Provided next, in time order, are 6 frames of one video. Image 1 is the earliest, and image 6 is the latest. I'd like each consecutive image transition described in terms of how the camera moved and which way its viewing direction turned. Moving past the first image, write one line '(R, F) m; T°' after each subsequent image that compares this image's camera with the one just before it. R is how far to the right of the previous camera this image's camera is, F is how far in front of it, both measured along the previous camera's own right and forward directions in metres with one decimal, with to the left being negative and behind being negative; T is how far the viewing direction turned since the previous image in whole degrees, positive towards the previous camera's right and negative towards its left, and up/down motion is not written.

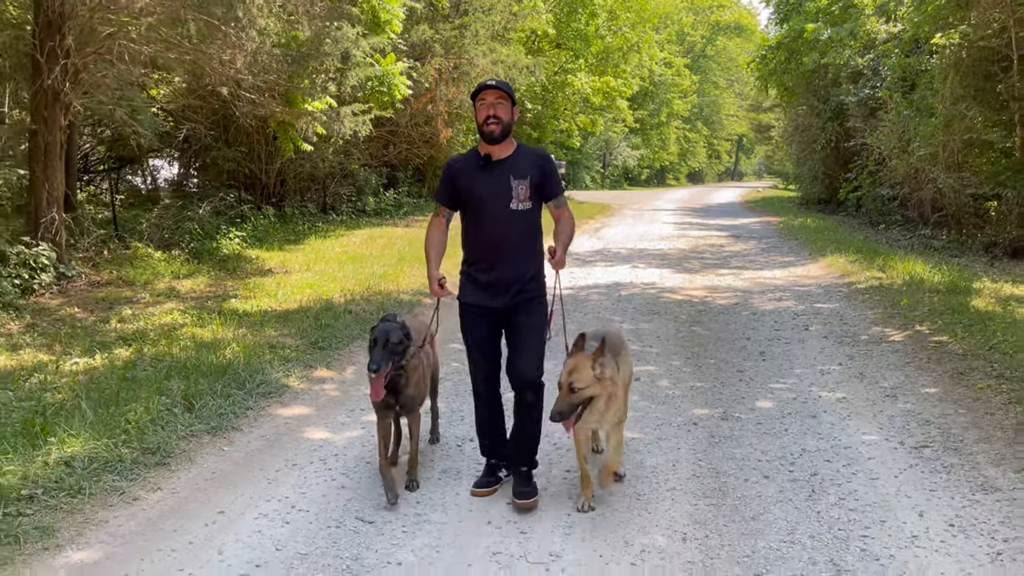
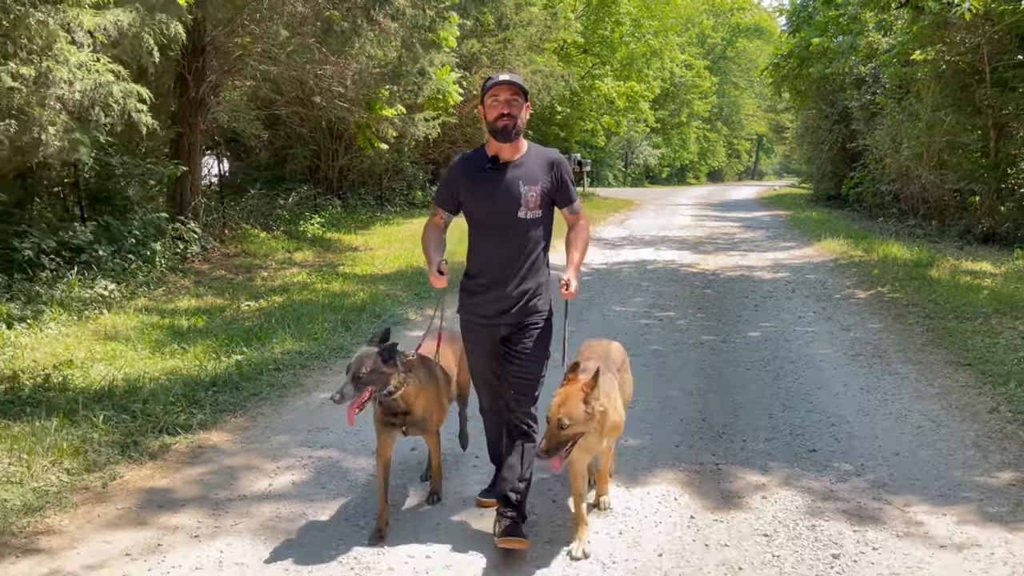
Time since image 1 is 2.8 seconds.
(-0.4, -2.4) m; -1°
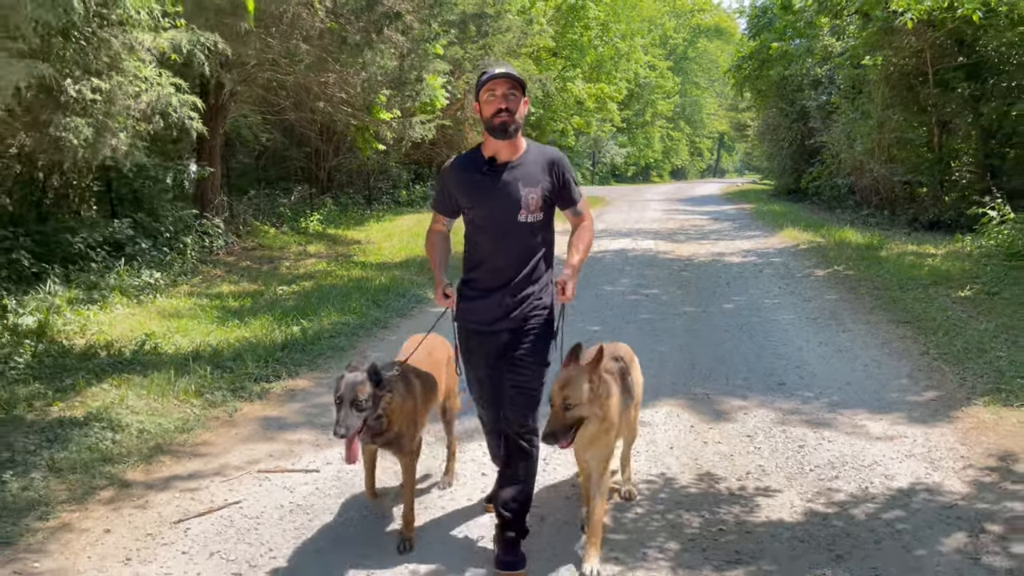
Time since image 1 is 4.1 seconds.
(-0.5, -1.2) m; +2°
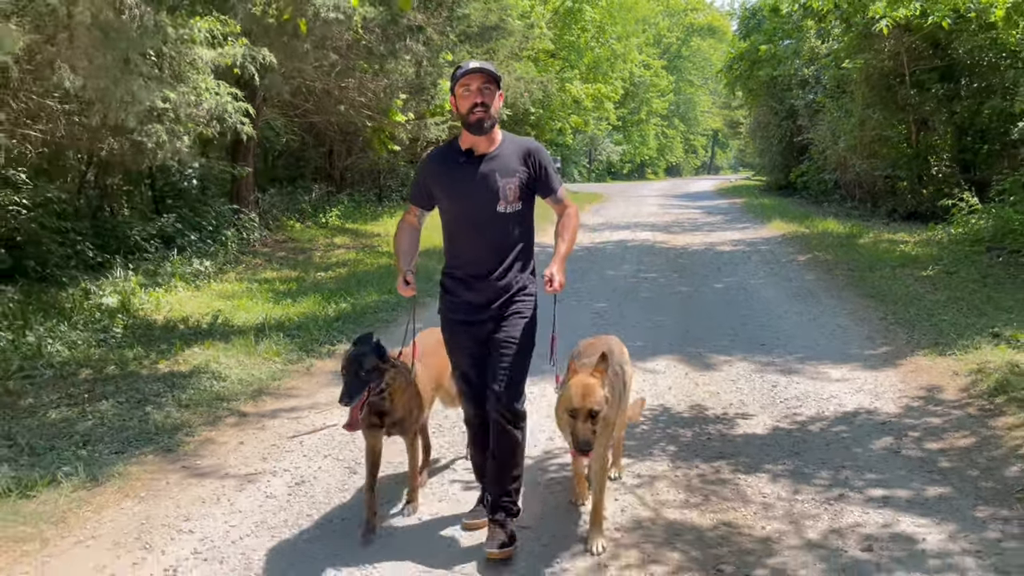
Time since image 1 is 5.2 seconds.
(-0.2, -1.2) m; 0°
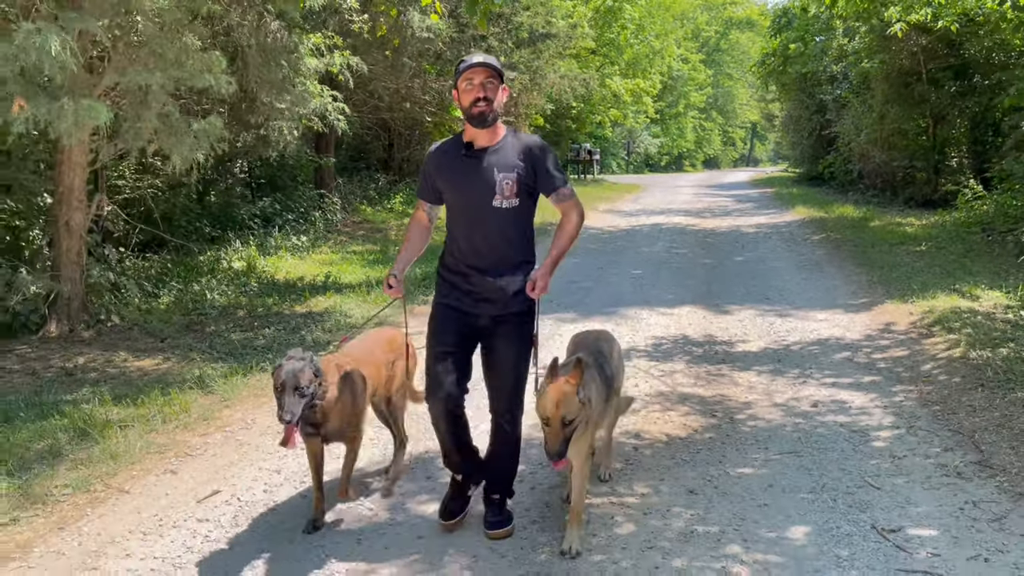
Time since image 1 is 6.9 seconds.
(-0.2, -2.0) m; -2°
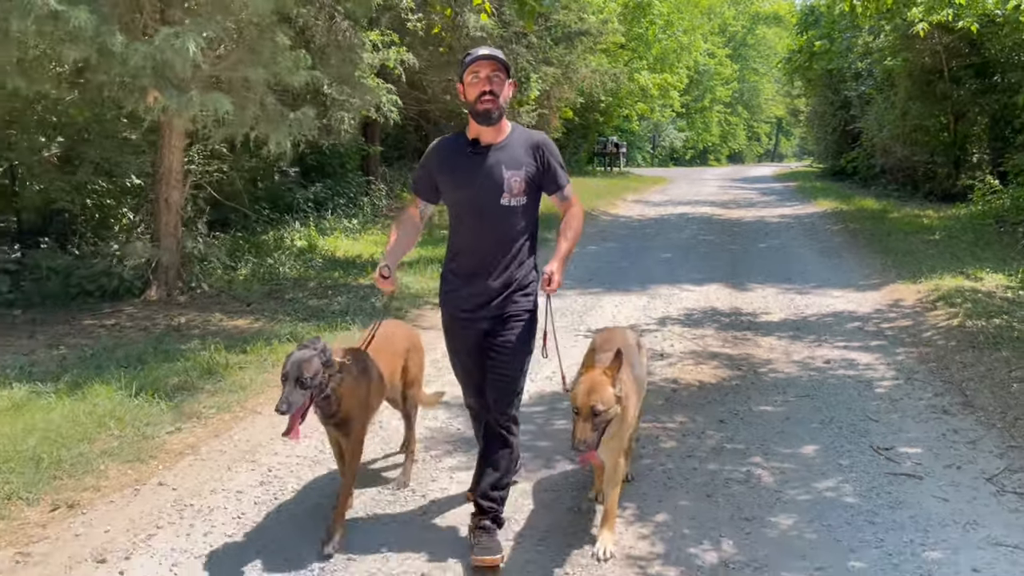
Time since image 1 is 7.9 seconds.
(-0.3, -0.9) m; -1°
